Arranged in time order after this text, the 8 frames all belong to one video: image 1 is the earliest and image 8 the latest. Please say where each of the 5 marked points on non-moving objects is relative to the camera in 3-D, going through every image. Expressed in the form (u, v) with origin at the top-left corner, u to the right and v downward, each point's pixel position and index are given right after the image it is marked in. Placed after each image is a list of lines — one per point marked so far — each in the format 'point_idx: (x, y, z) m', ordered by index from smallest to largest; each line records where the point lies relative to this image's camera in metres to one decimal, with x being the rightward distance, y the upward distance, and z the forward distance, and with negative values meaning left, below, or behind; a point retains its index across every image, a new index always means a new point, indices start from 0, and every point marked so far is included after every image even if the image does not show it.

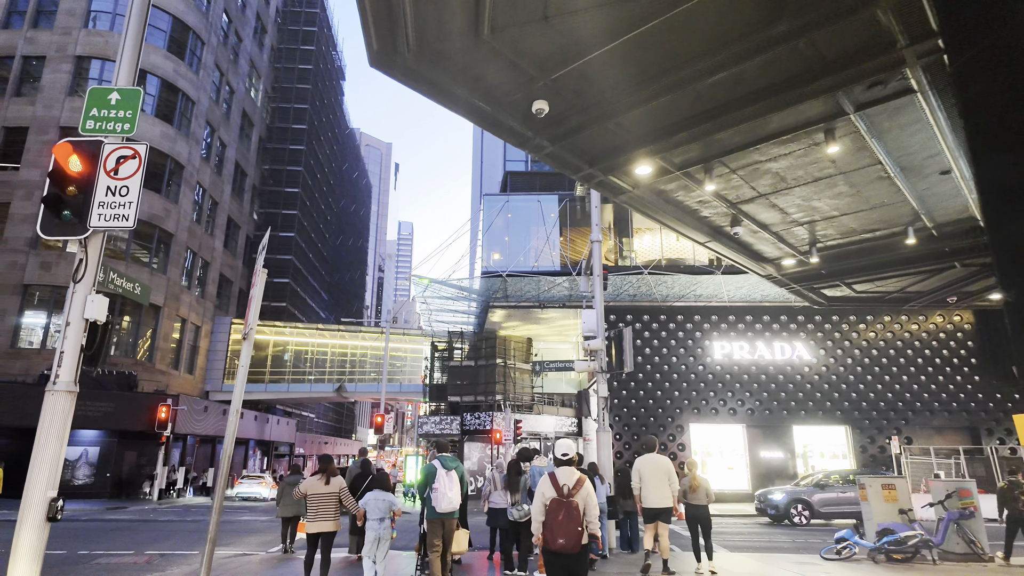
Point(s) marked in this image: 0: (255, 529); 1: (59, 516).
0: (-7.3, -6.9, +17.2) m
1: (-4.1, -2.1, +5.6) m
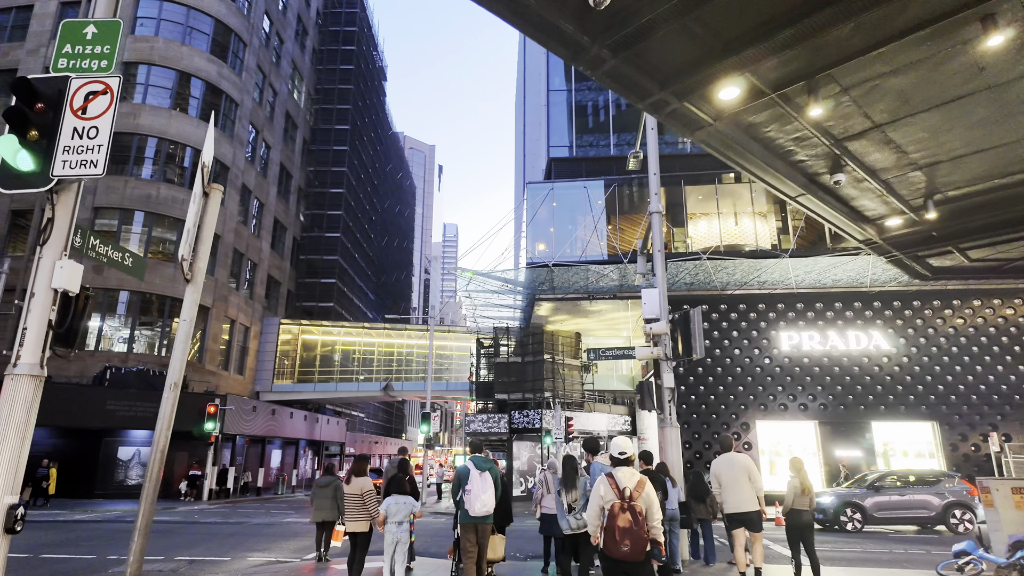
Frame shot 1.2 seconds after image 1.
0: (-5.9, -6.6, +16.5) m
1: (-3.7, -1.8, +4.6) m
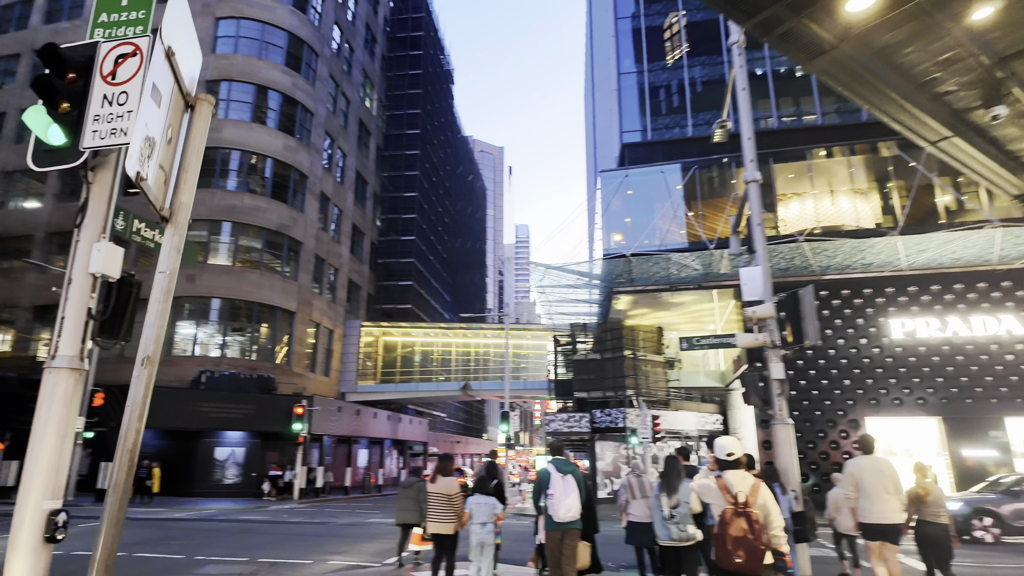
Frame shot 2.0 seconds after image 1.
0: (-3.6, -6.6, +16.2) m
1: (-3.1, -1.7, +4.2) m
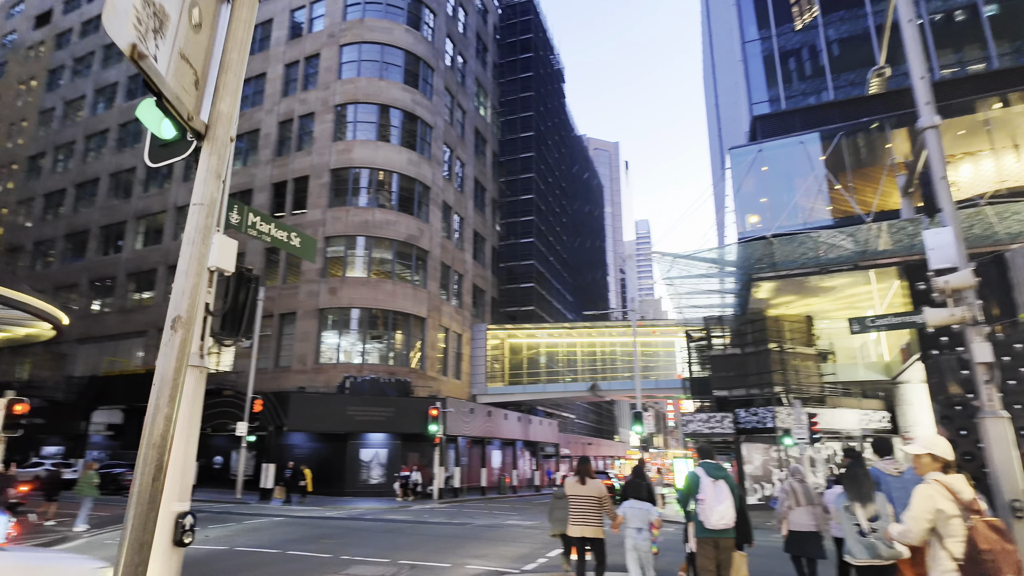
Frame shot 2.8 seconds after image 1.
0: (0.0, -6.5, +15.9) m
1: (-2.1, -1.7, +4.0) m
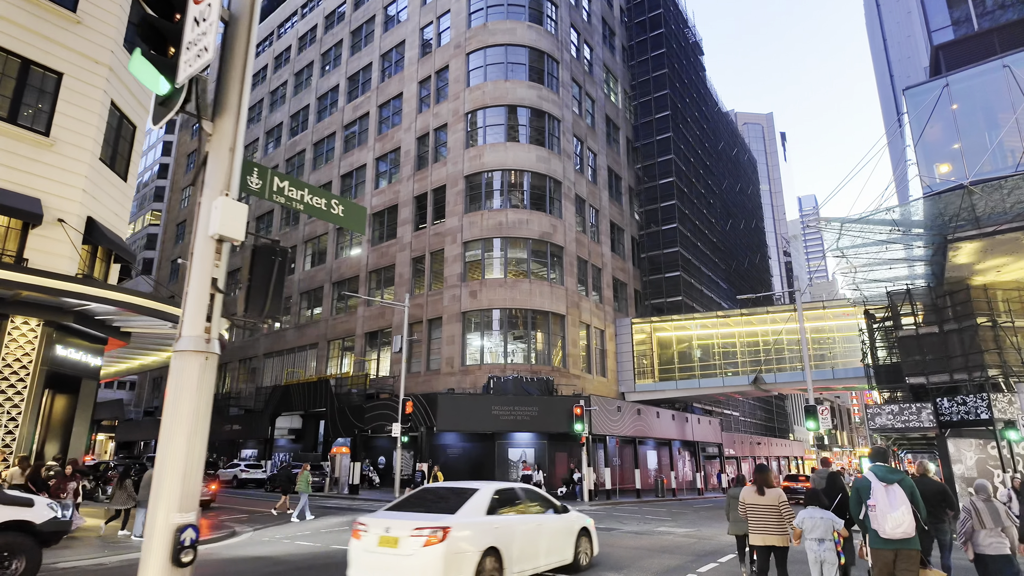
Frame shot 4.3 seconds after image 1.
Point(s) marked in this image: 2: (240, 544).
0: (+3.5, -6.1, +14.3) m
1: (-1.7, -1.5, +3.4) m
2: (-6.8, -6.2, +15.0) m
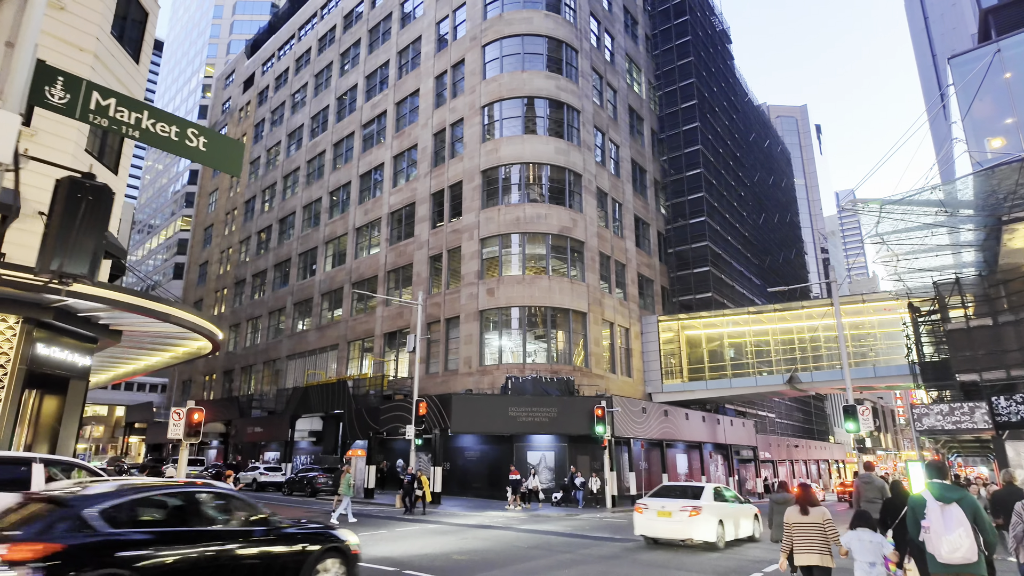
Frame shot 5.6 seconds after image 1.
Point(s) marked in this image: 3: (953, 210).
0: (+3.6, -5.8, +12.9) m
1: (-2.3, -1.2, +2.3) m
2: (-6.7, -6.1, +14.1) m
3: (+13.9, +2.5, +19.2) m
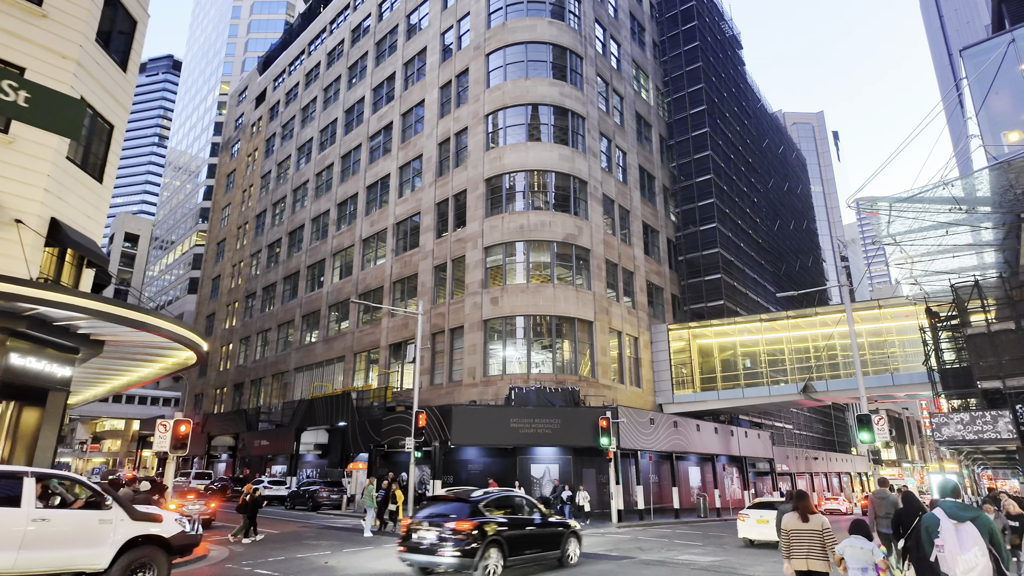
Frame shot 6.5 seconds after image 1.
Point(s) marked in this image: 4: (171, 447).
0: (+3.3, -5.8, +12.1) m
1: (-2.9, -1.1, +1.7) m
2: (-7.0, -6.2, +13.6) m
3: (+13.7, +2.4, +18.3) m
4: (-9.5, -4.4, +17.1) m
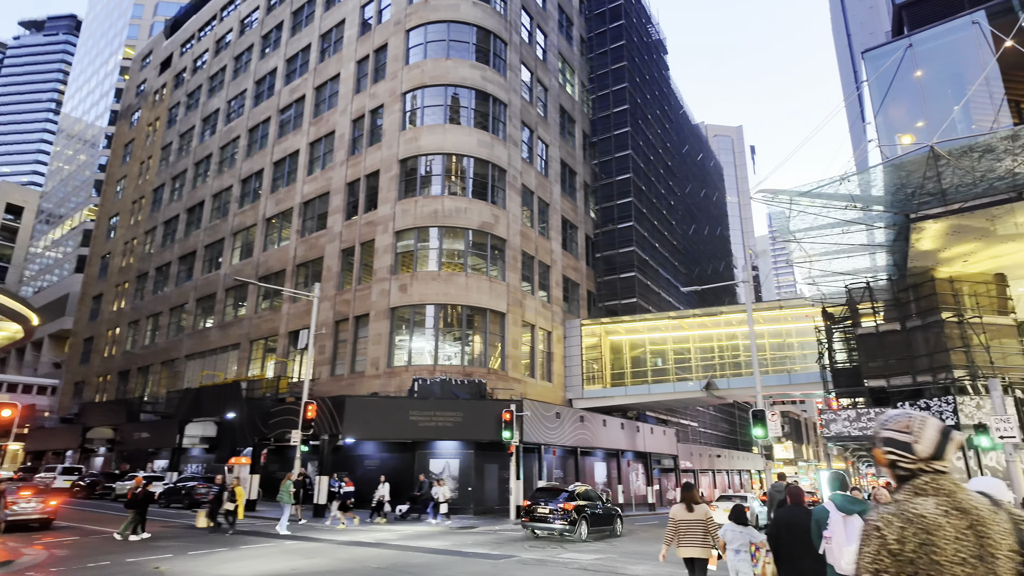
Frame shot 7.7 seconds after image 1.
0: (+0.8, -5.4, +11.2) m
1: (-3.9, -0.5, +0.2) m
2: (-9.5, -5.4, +11.5) m
3: (+10.7, +2.4, +18.6) m
4: (-12.4, -3.5, +14.6) m
